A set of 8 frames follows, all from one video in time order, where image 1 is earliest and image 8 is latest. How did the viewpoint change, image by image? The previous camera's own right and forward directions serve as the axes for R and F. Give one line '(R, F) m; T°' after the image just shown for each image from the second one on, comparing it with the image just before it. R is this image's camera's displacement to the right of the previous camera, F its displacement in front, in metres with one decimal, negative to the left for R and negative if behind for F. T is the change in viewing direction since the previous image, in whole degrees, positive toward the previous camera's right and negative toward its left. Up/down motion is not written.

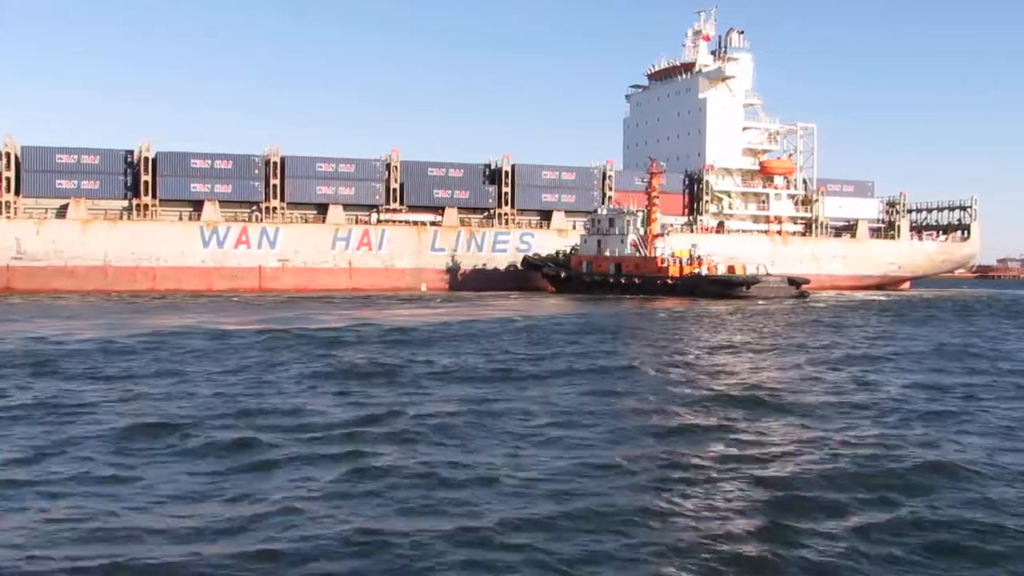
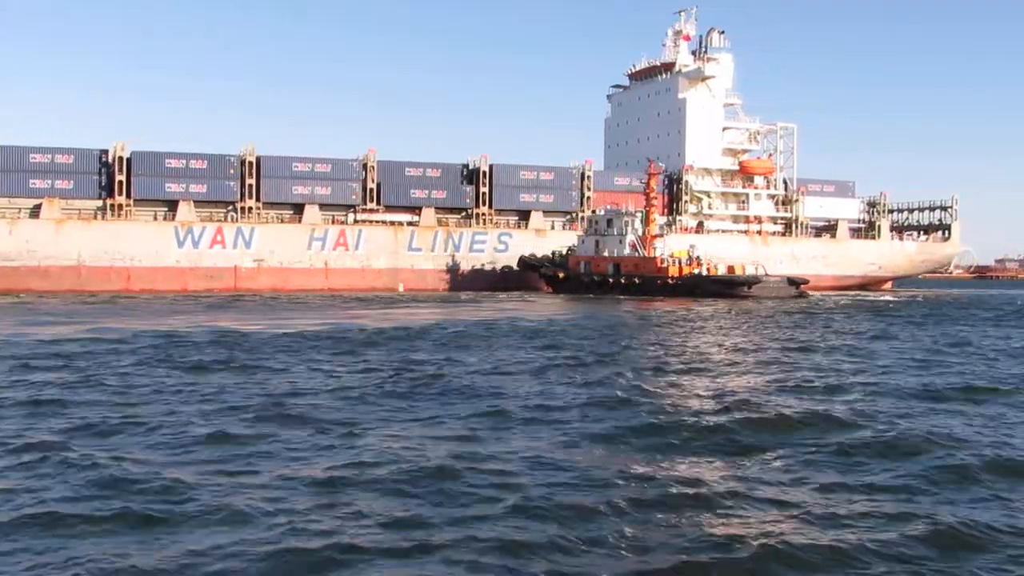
(+0.7, +0.1) m; 0°
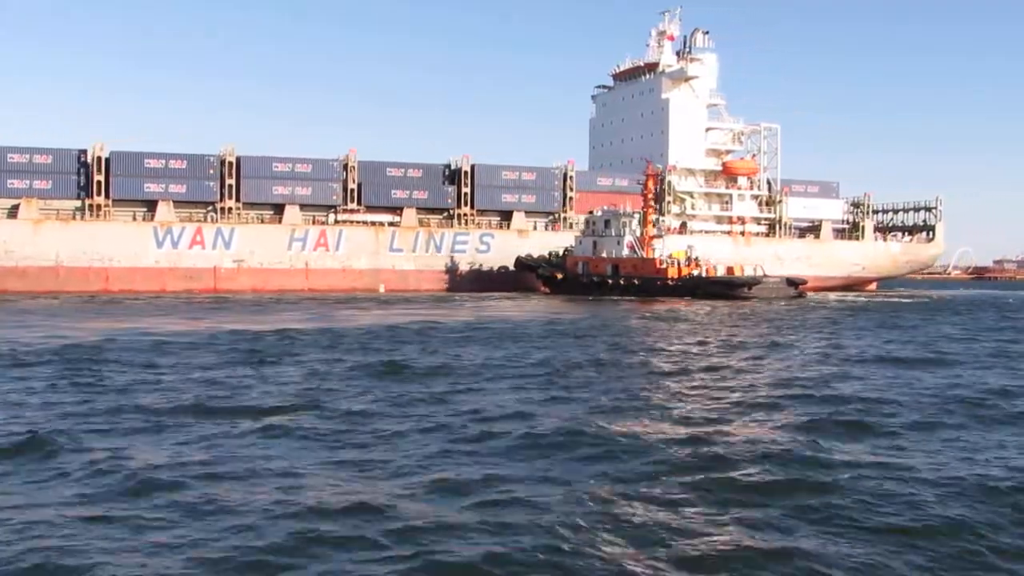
(+0.5, +0.1) m; 0°
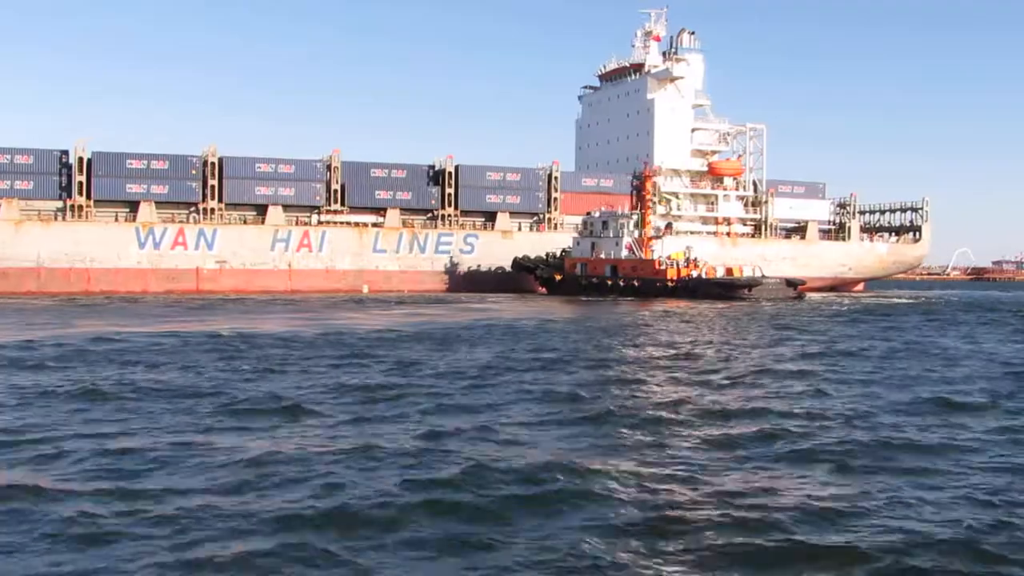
(+0.5, +0.1) m; 0°
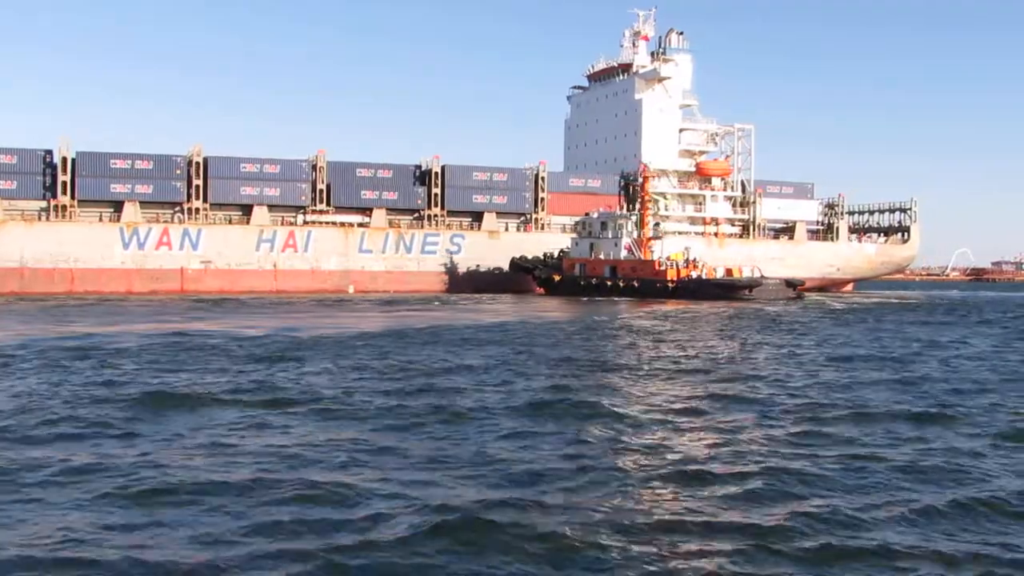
(+0.4, +0.1) m; 0°
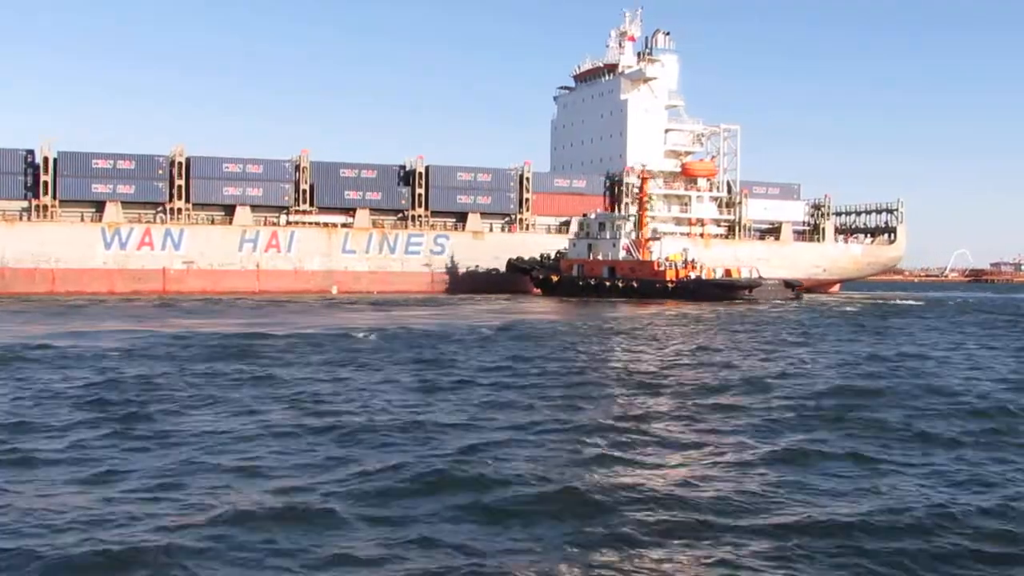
(+0.5, +0.1) m; 0°
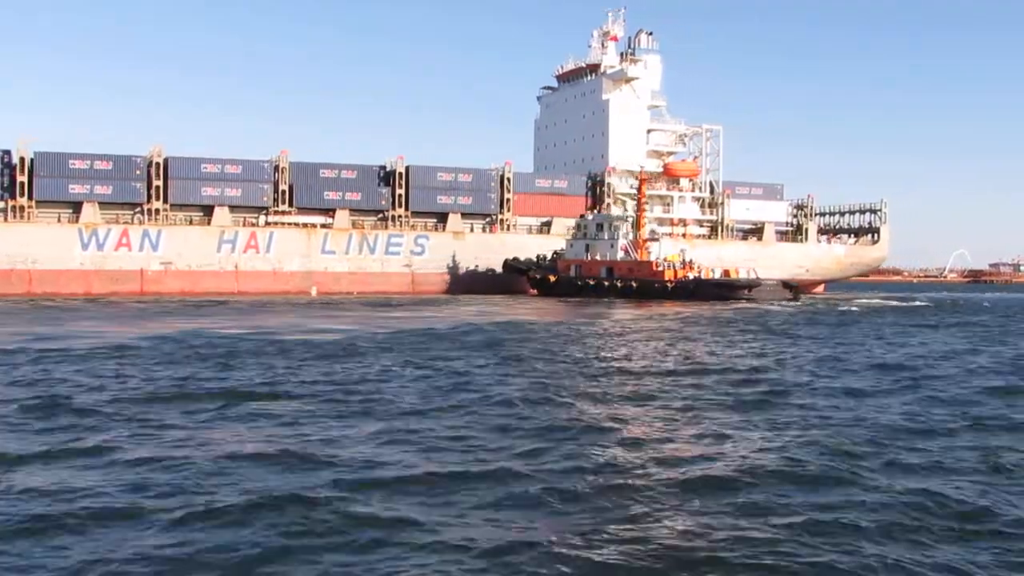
(+0.6, +0.1) m; 0°
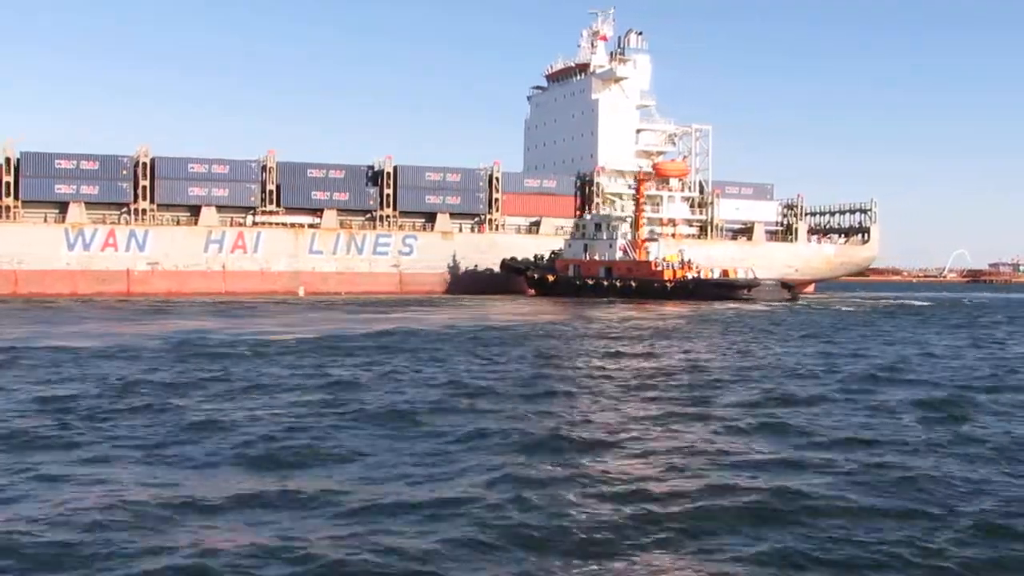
(+0.3, 0.0) m; 0°
